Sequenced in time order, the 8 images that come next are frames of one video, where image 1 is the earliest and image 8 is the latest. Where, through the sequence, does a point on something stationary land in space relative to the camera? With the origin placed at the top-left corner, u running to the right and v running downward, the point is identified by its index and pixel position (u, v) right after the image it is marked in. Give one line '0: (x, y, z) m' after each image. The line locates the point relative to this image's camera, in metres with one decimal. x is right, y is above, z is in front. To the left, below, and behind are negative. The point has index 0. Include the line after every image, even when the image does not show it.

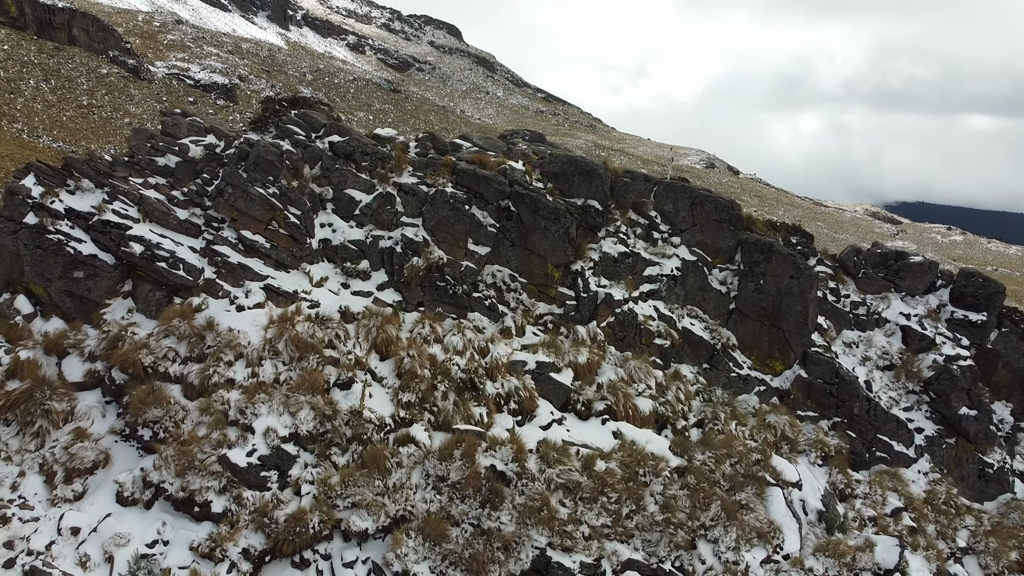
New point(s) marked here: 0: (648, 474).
0: (+1.8, -2.5, +6.0) m
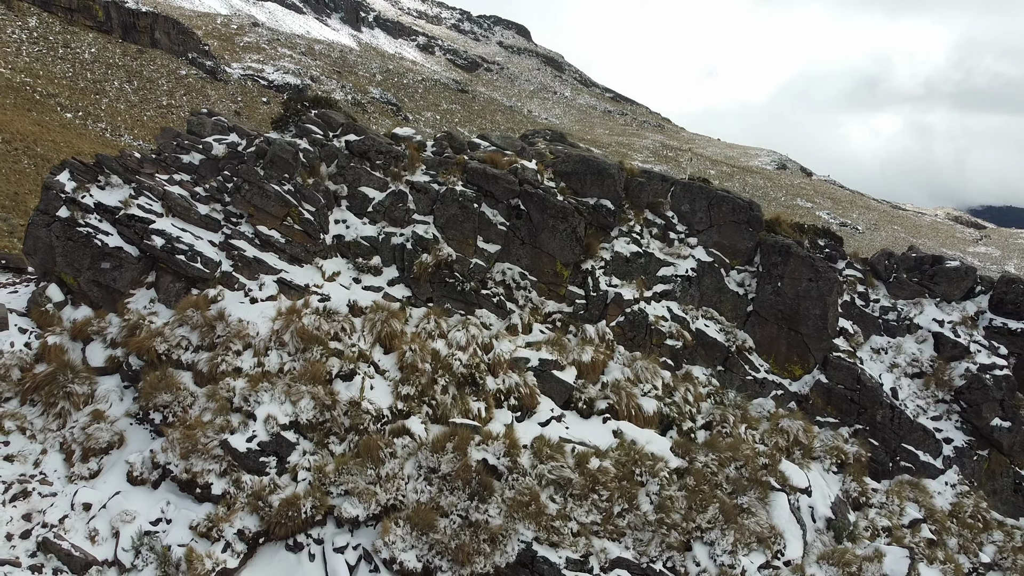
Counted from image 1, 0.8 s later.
0: (+1.7, -2.5, +5.9) m
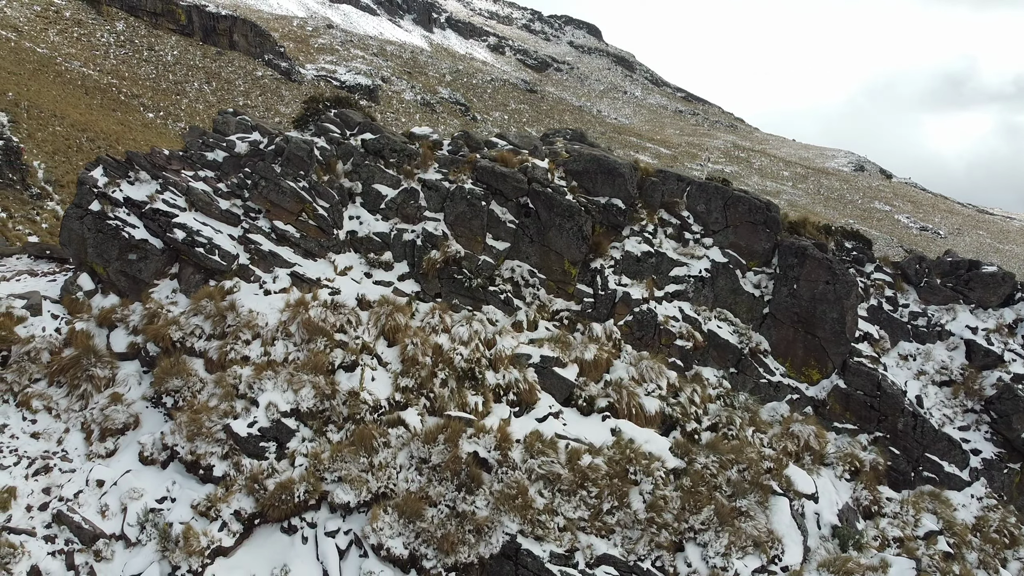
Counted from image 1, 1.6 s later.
0: (+1.6, -2.4, +5.8) m
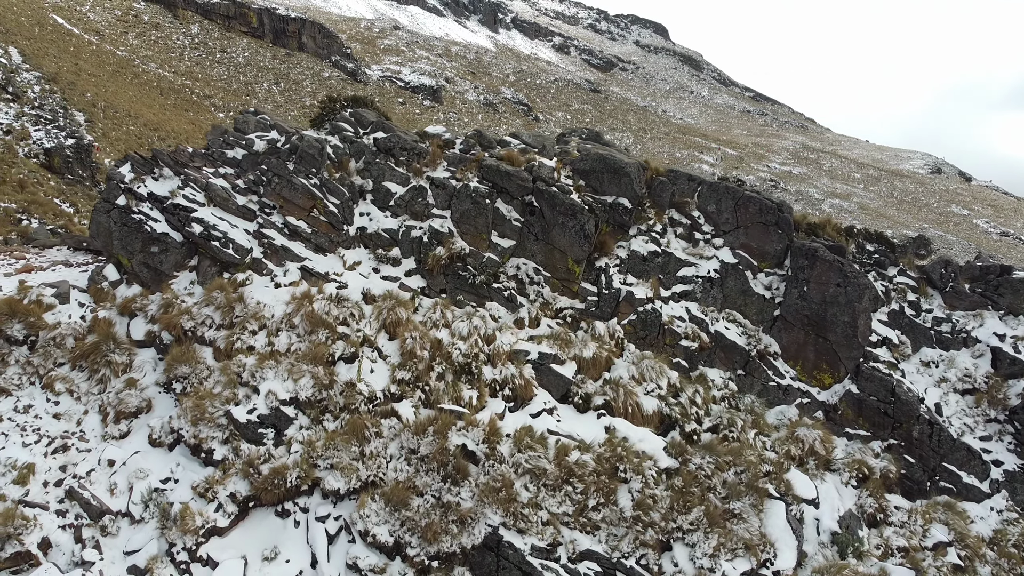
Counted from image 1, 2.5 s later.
0: (+1.5, -2.4, +5.8) m
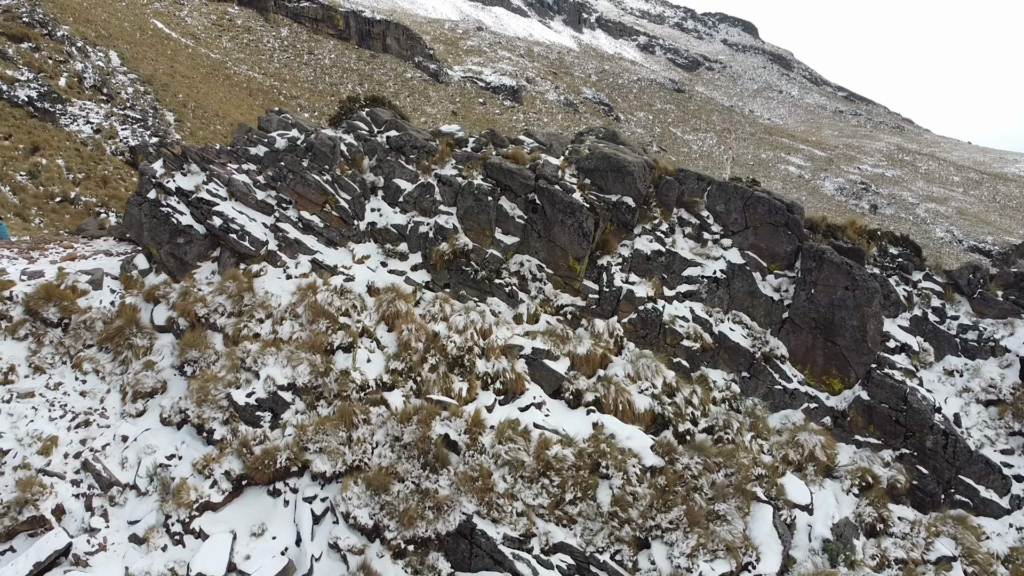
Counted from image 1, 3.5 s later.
0: (+1.3, -2.4, +5.8) m
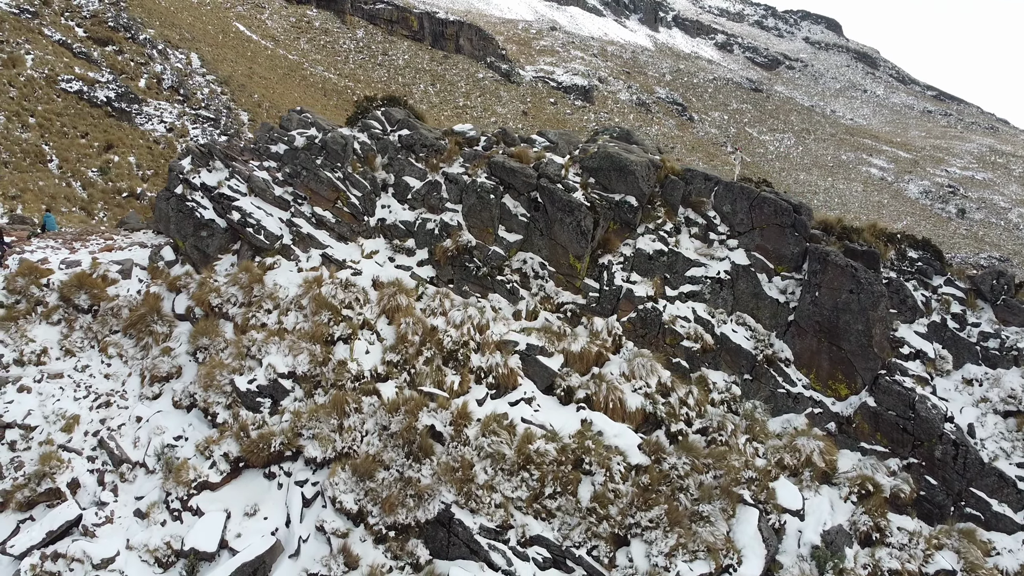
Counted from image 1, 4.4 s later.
0: (+1.1, -2.3, +5.9) m
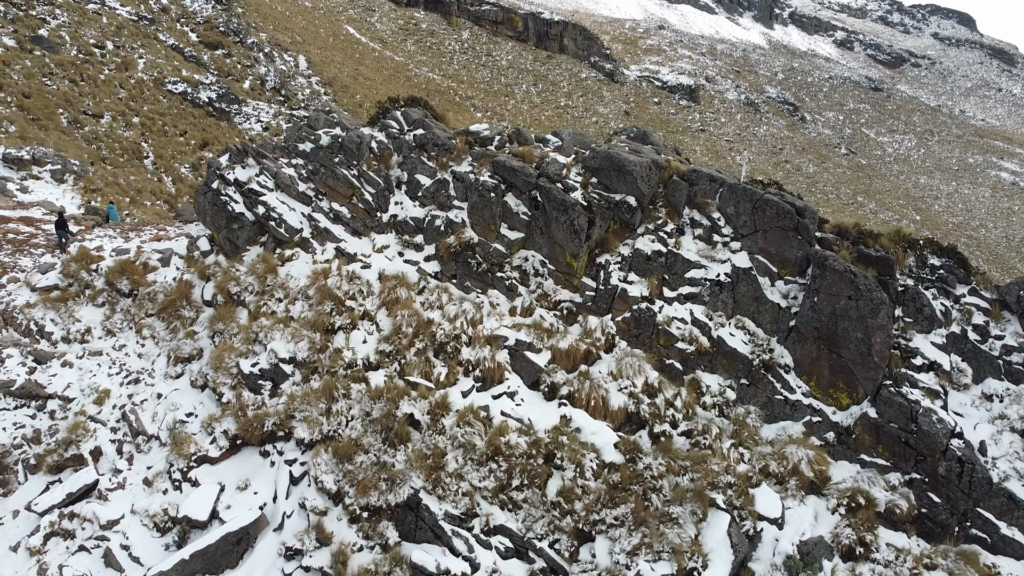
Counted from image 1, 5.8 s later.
0: (+0.7, -2.3, +6.1) m
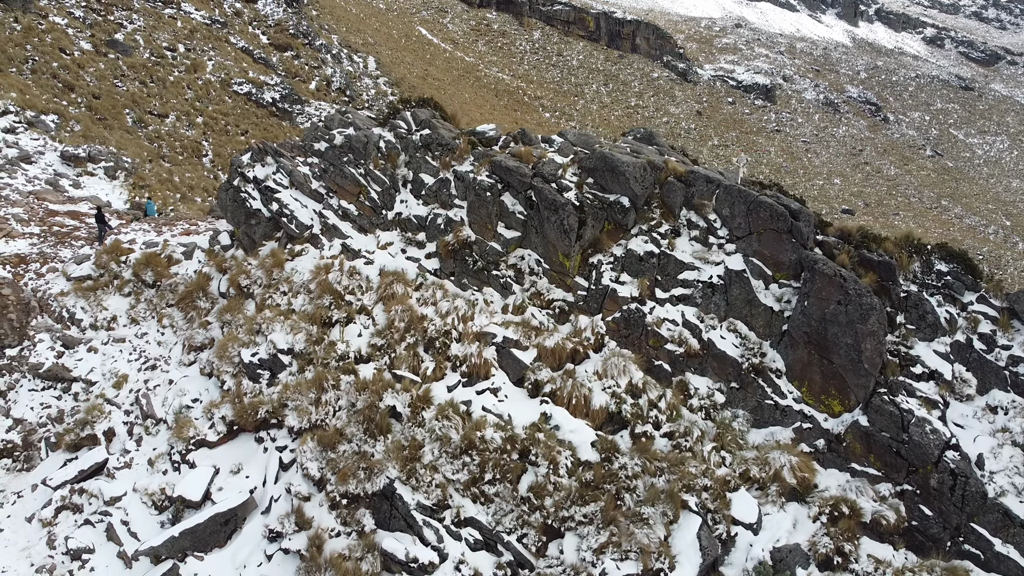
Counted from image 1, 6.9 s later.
0: (+0.4, -2.4, +6.3) m
